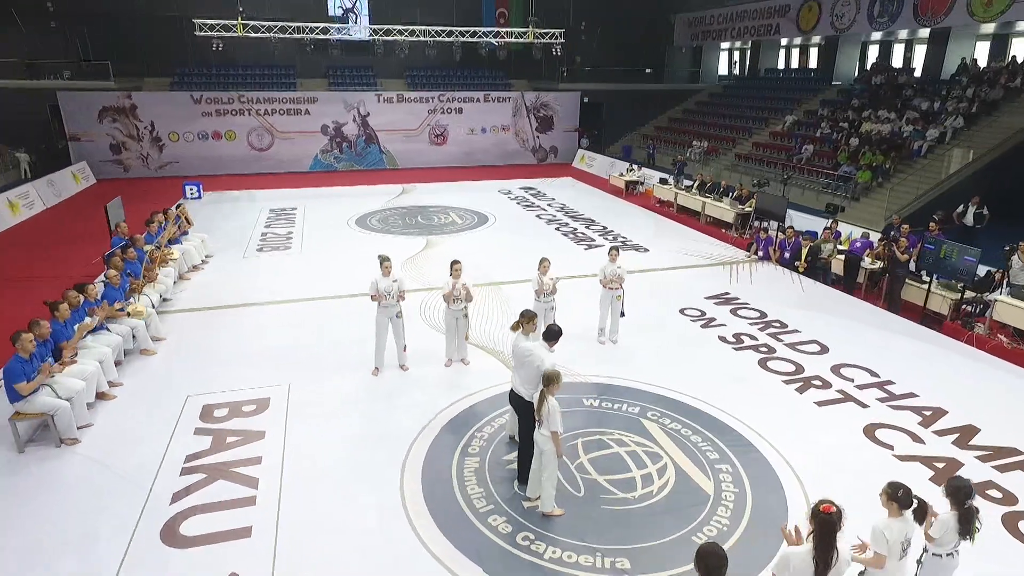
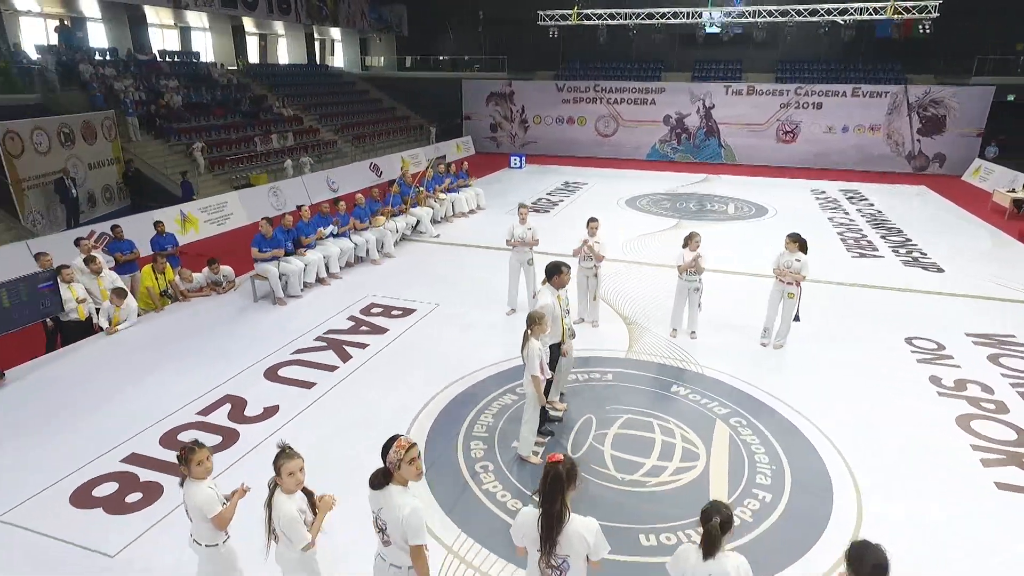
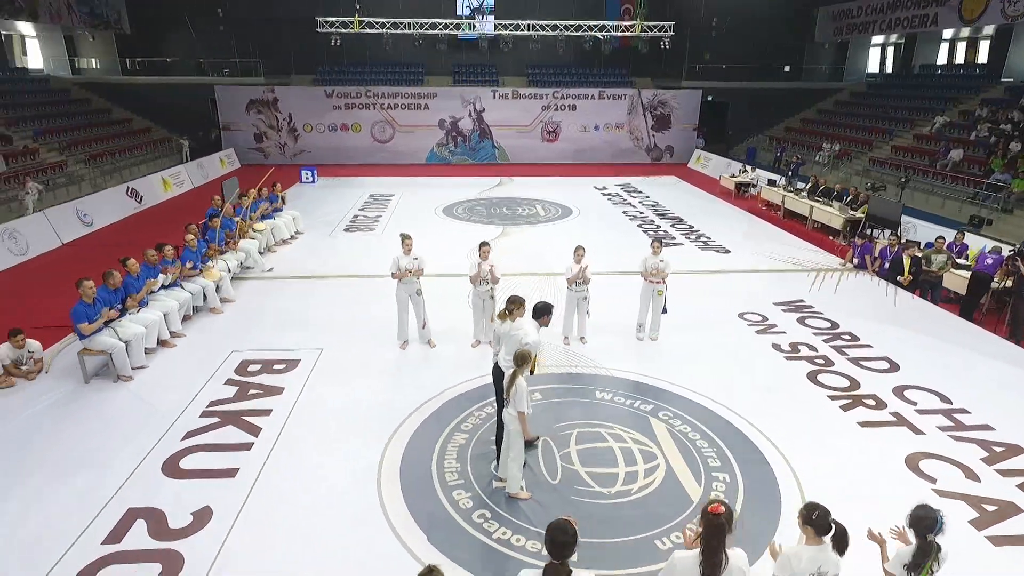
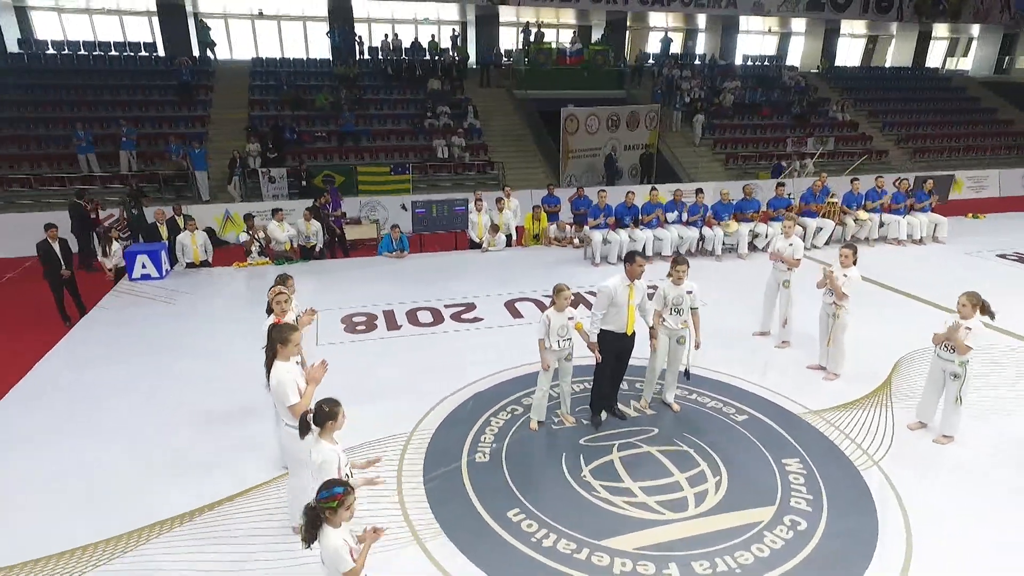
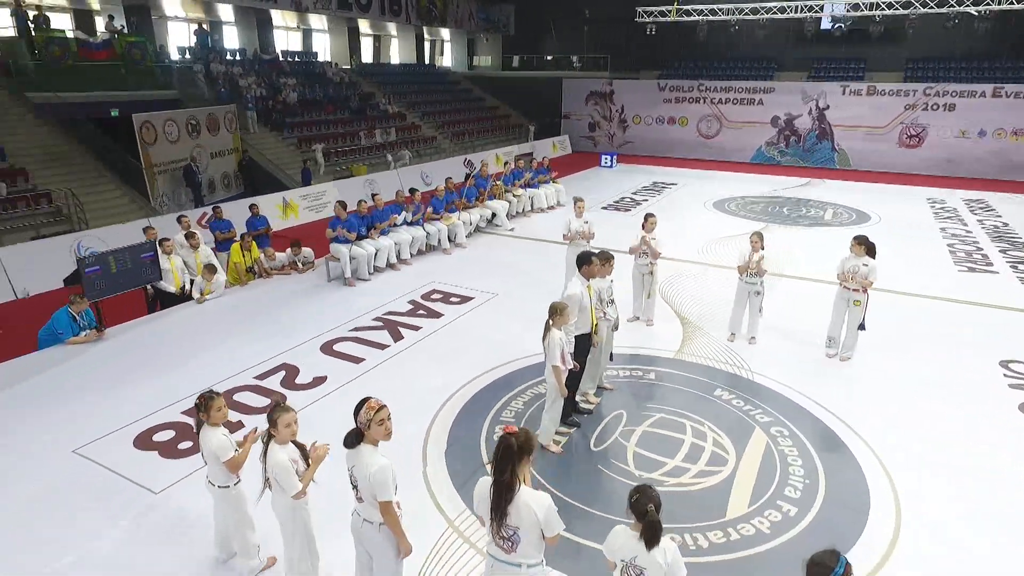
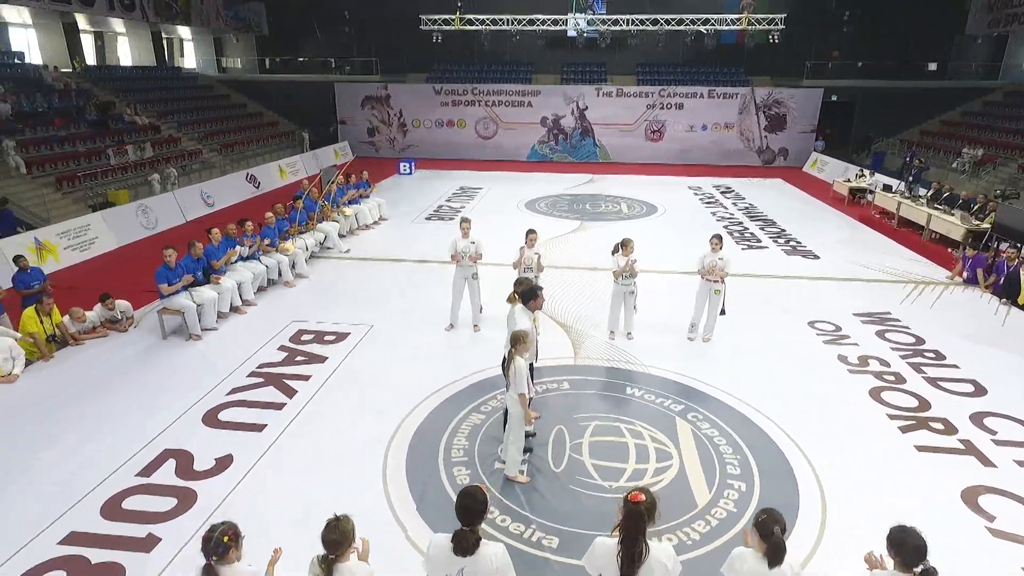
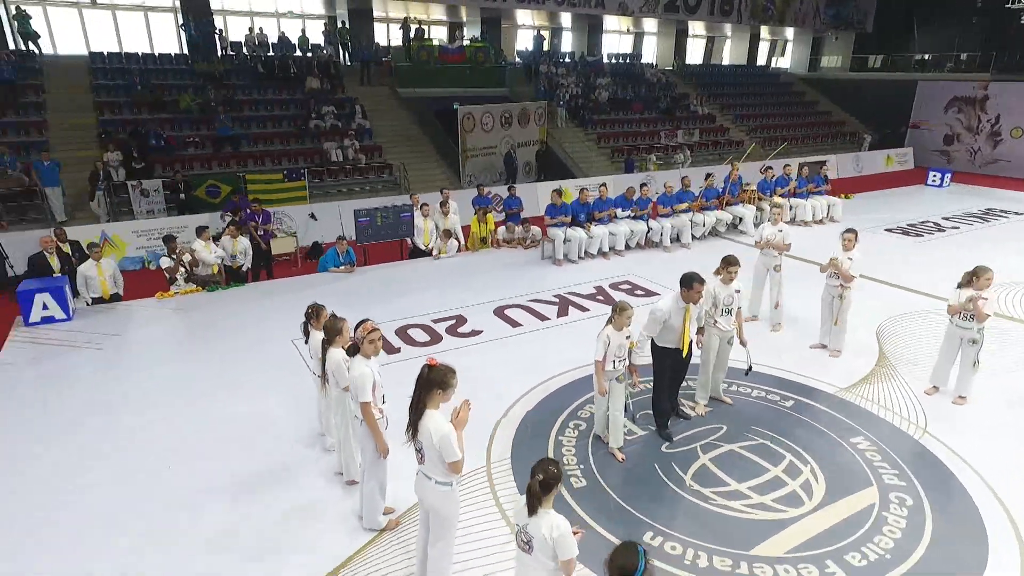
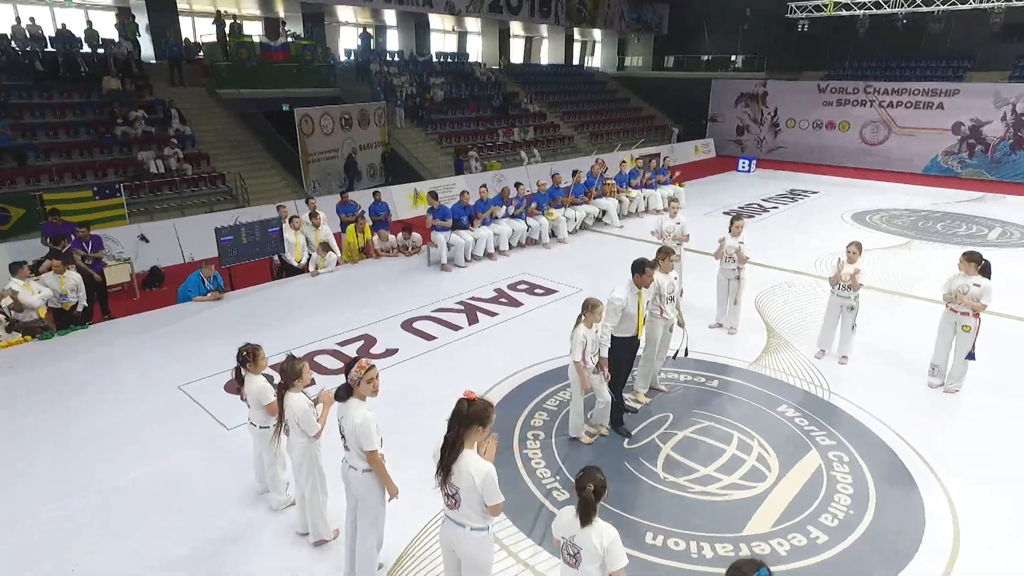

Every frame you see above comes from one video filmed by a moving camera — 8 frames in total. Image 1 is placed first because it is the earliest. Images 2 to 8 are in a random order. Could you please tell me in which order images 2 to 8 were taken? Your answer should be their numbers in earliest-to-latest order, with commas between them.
3, 6, 2, 5, 8, 7, 4
